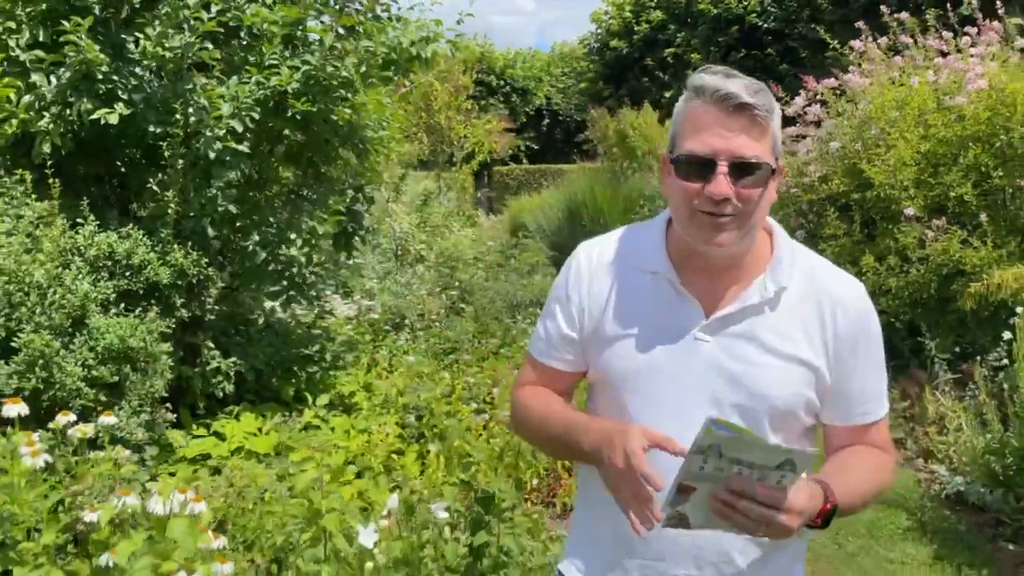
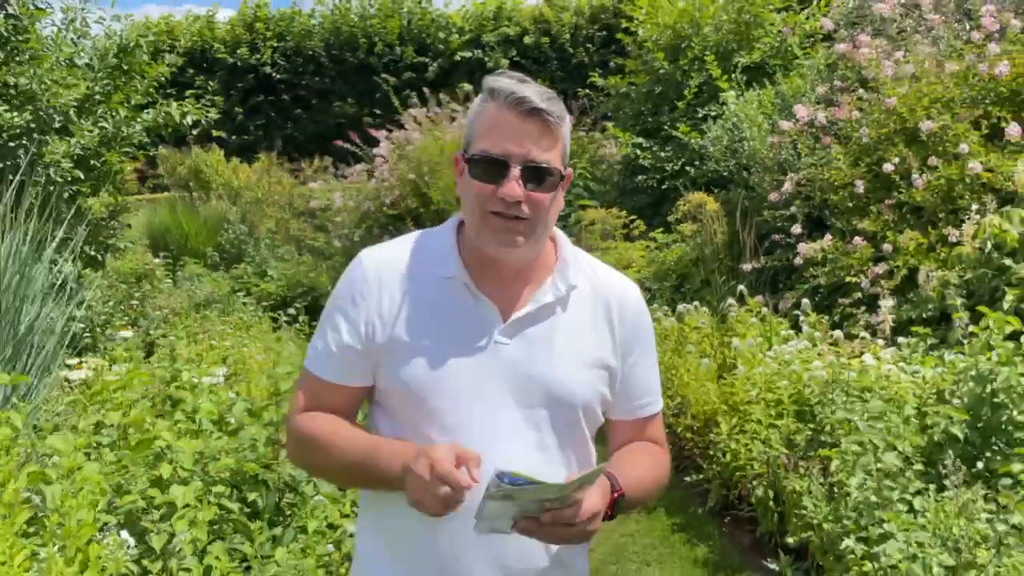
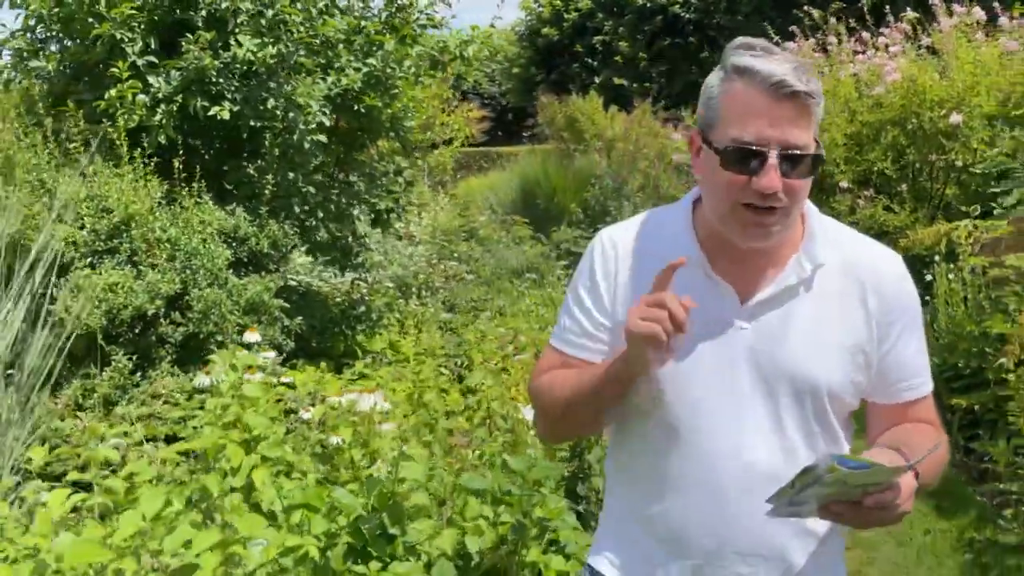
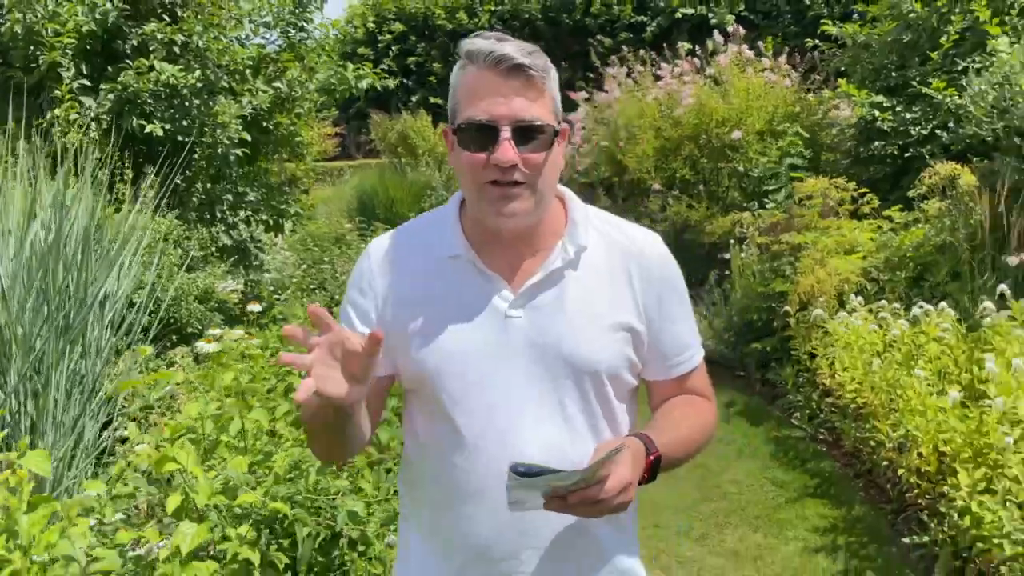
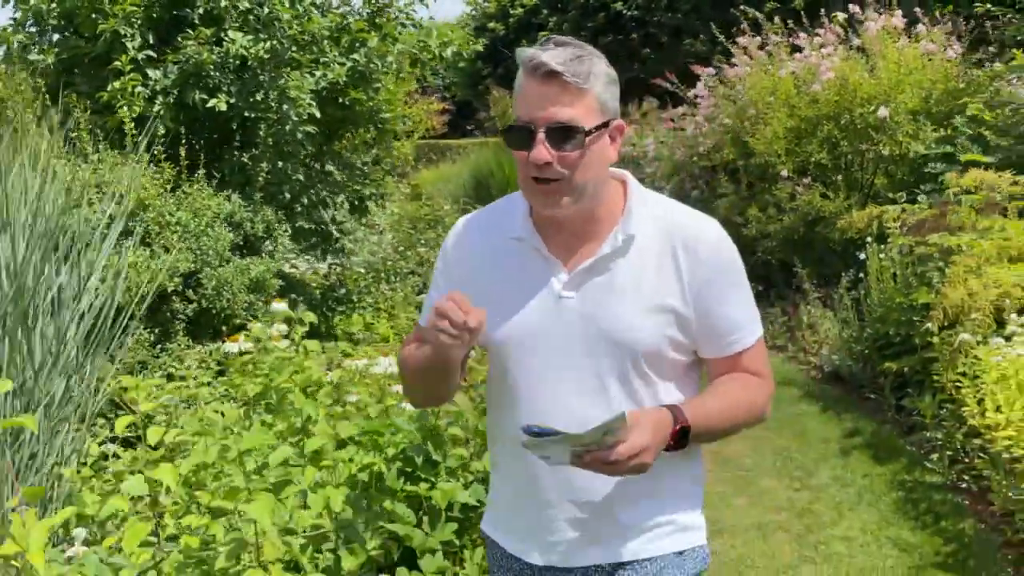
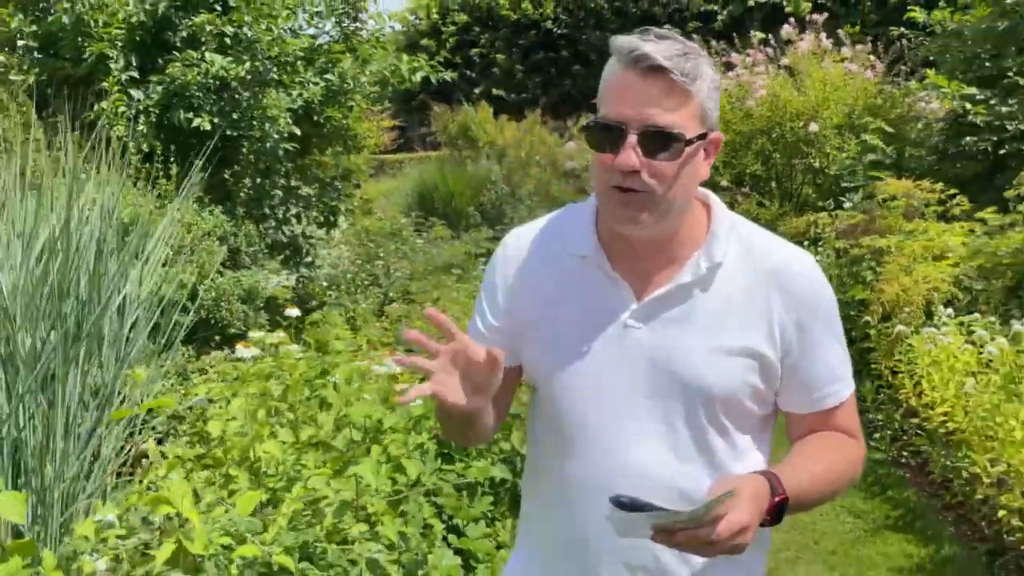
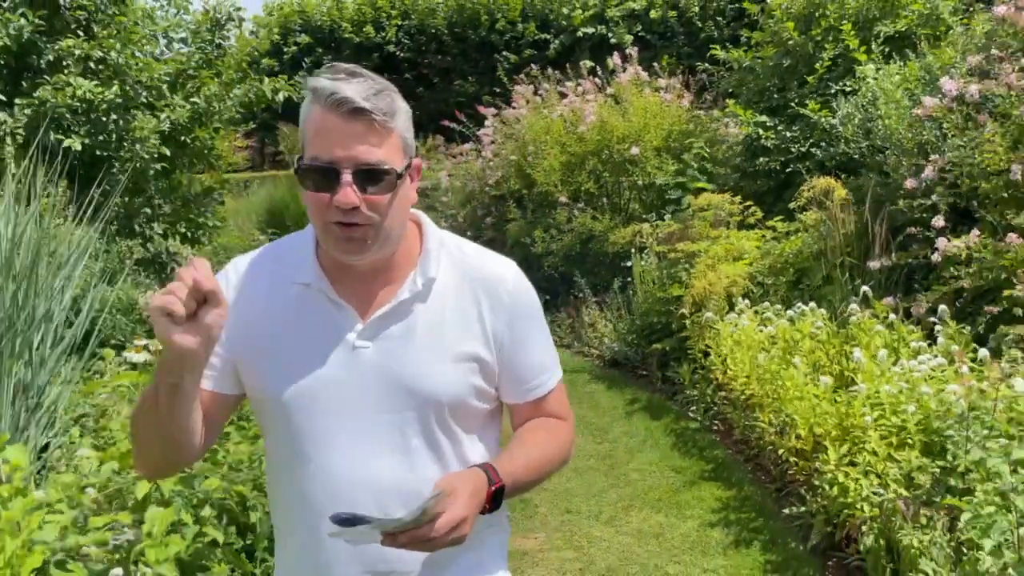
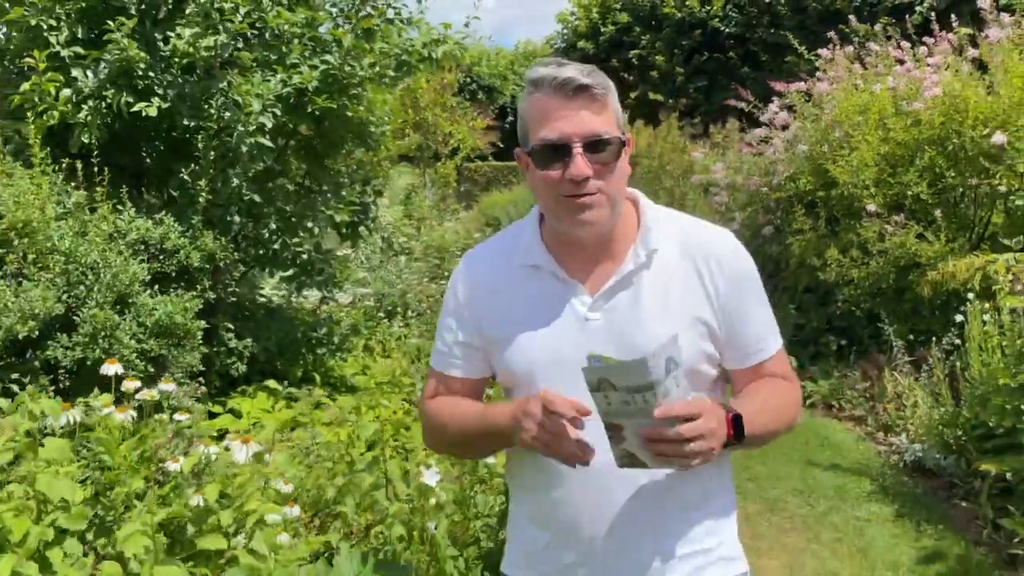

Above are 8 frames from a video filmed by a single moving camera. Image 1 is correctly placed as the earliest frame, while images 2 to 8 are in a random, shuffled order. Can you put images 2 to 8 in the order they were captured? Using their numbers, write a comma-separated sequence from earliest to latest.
8, 3, 5, 6, 4, 7, 2
